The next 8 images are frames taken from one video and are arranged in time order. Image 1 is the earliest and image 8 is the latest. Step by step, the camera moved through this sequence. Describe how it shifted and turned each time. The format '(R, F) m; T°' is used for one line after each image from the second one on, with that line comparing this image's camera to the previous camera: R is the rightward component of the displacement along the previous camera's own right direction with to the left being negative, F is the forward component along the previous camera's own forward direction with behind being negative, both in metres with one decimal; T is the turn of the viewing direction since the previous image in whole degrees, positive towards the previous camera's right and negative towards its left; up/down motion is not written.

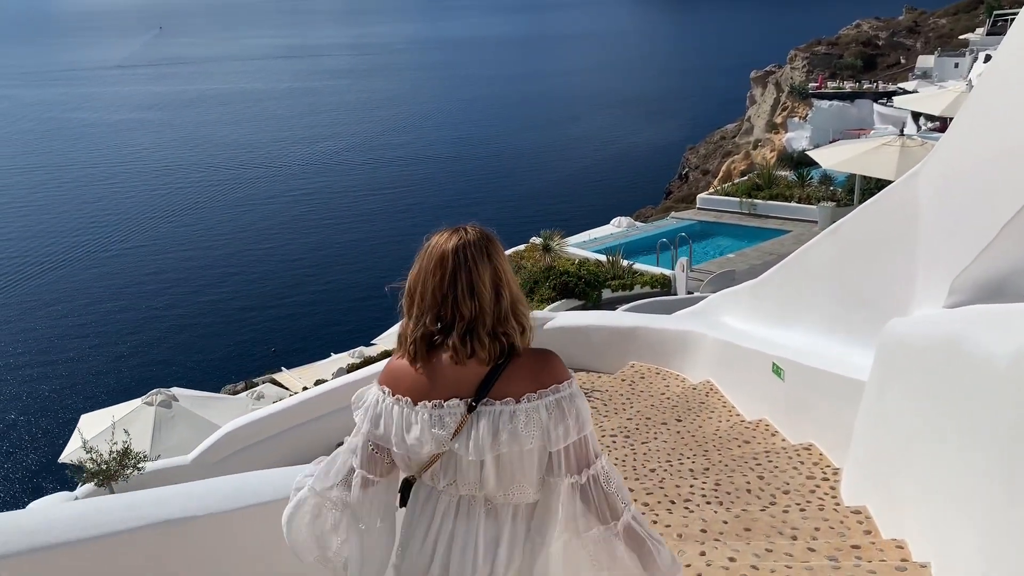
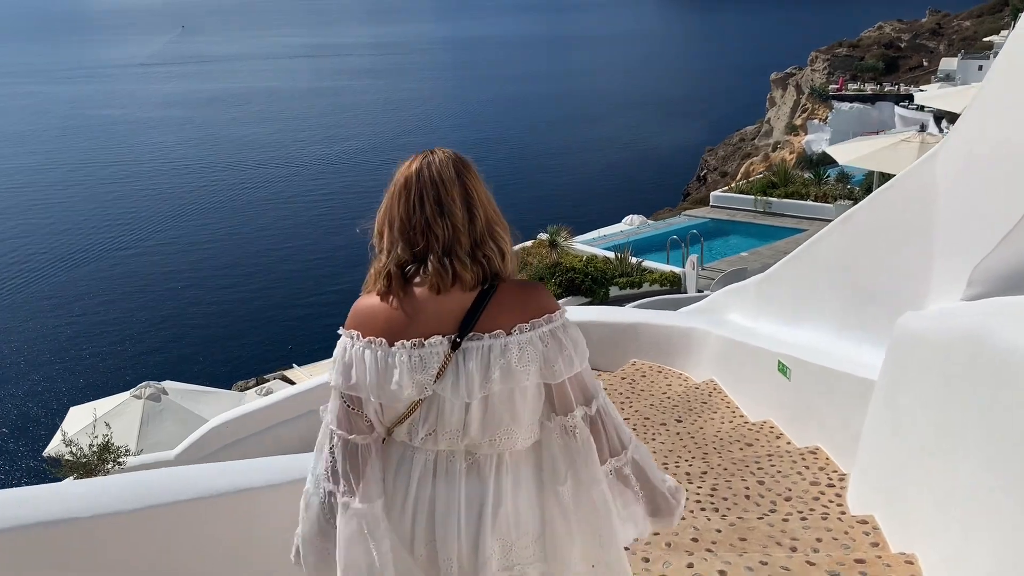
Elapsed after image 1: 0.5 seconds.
(+0.2, +0.3) m; -1°
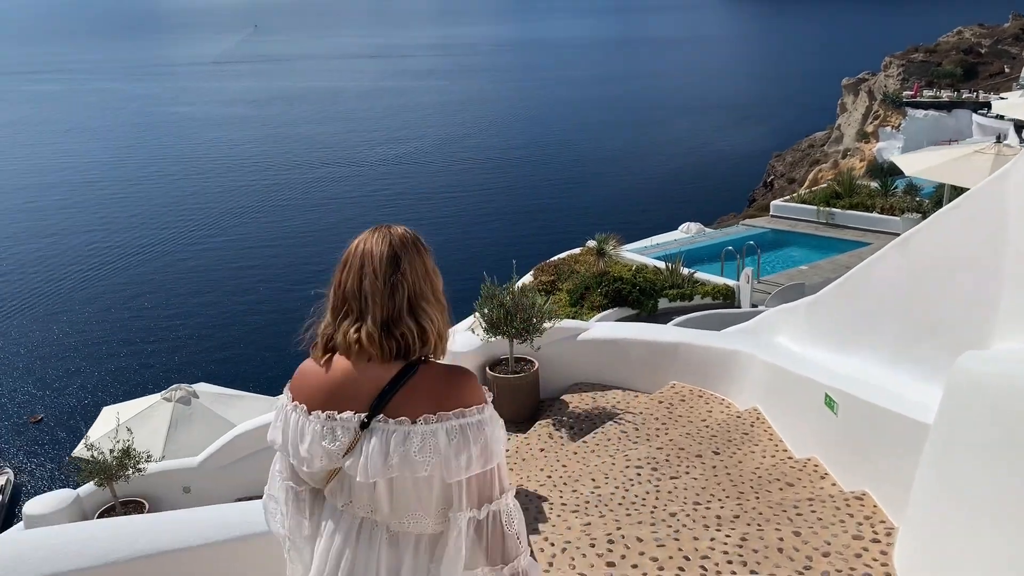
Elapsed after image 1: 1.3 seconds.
(+0.2, +0.4) m; -4°
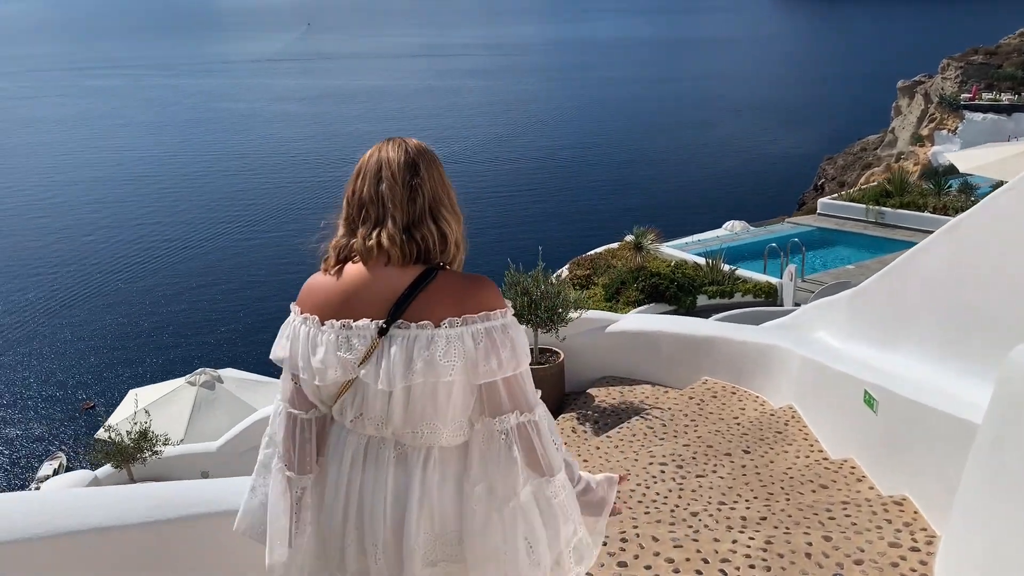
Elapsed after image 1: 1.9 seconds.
(+0.2, +0.3) m; -3°
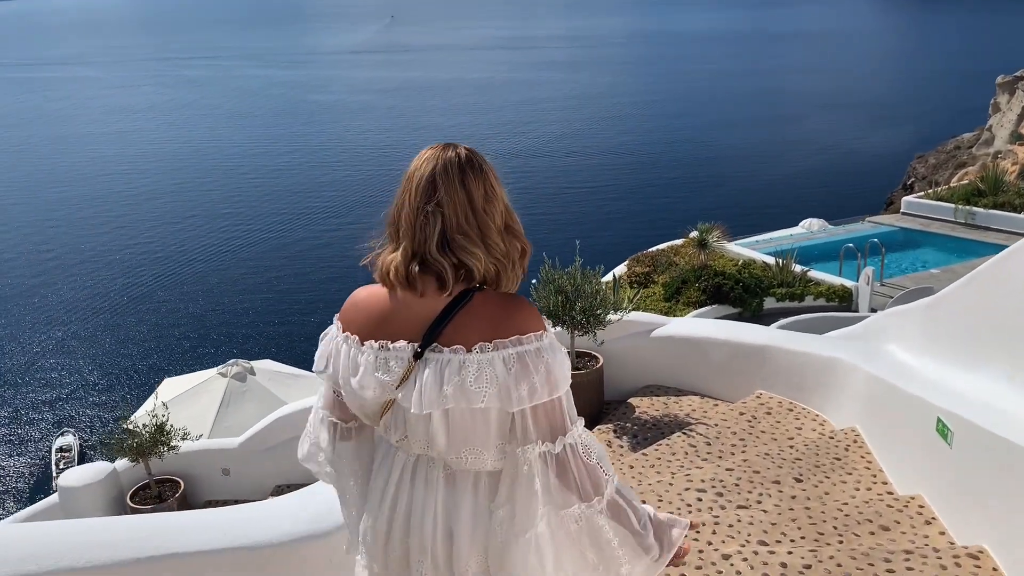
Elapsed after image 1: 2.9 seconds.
(+0.3, +0.6) m; -5°
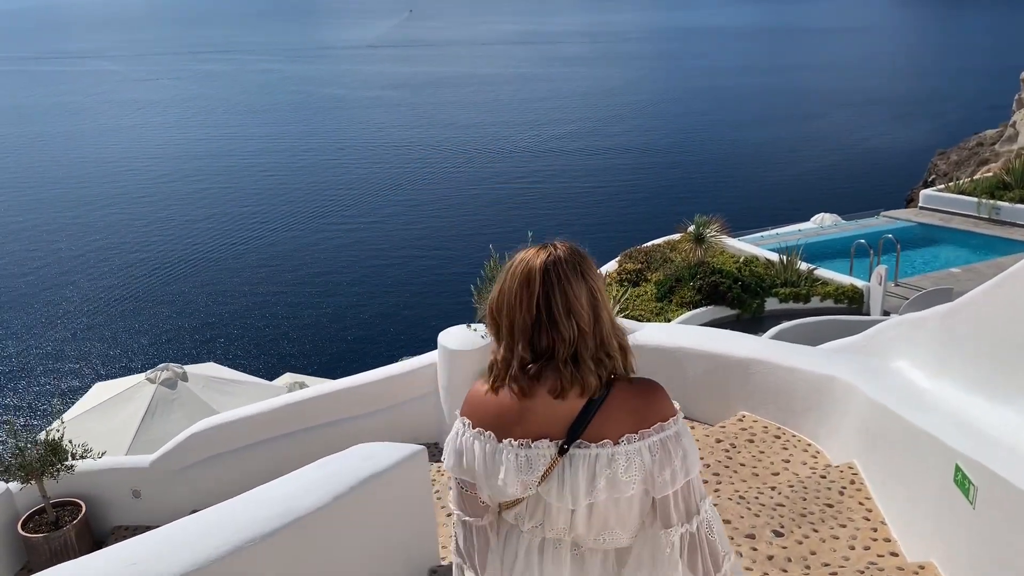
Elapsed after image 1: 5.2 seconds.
(+0.6, +1.0) m; -1°
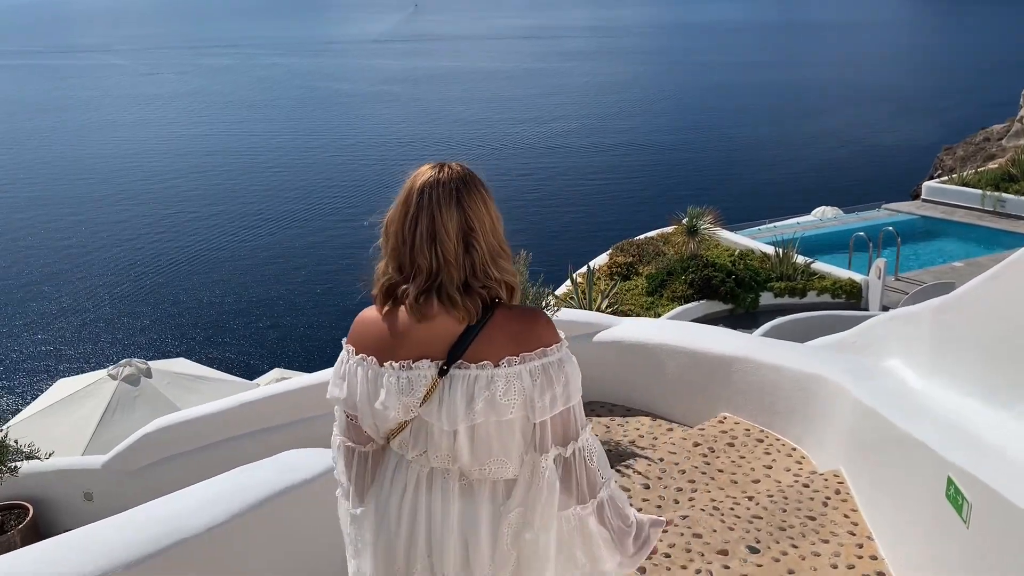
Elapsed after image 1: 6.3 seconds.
(+0.3, +0.4) m; 0°
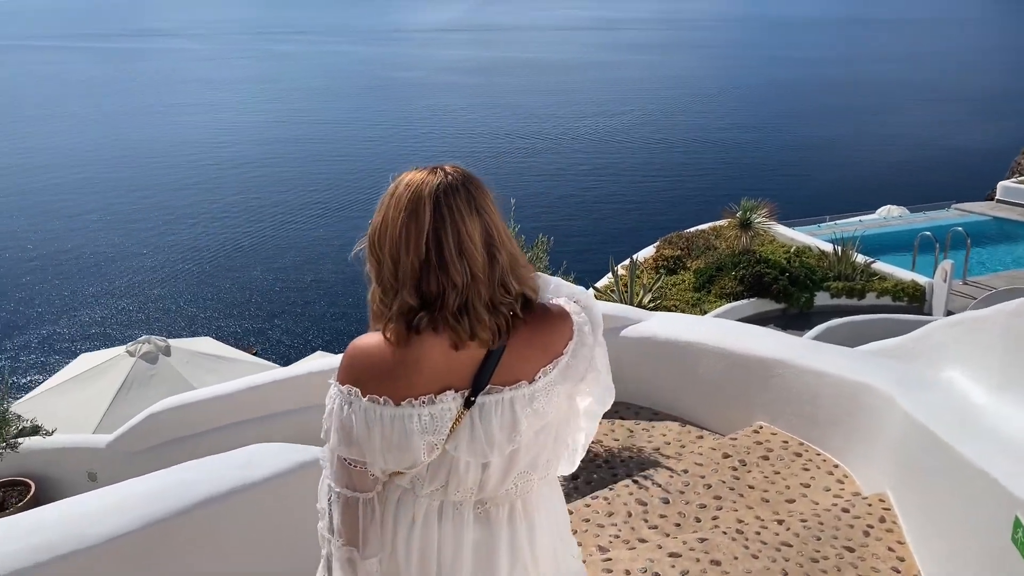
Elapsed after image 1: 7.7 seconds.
(+0.2, +0.4) m; -4°
